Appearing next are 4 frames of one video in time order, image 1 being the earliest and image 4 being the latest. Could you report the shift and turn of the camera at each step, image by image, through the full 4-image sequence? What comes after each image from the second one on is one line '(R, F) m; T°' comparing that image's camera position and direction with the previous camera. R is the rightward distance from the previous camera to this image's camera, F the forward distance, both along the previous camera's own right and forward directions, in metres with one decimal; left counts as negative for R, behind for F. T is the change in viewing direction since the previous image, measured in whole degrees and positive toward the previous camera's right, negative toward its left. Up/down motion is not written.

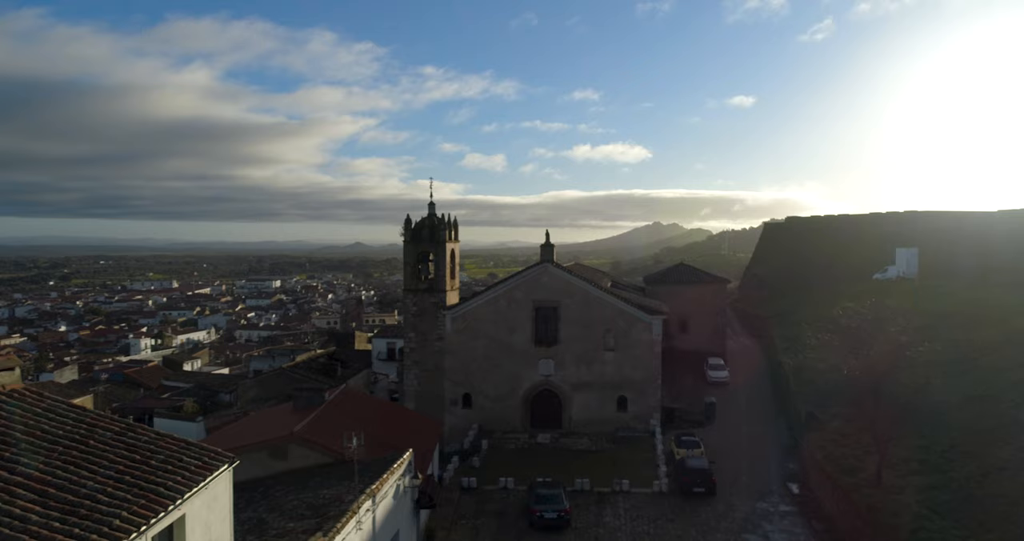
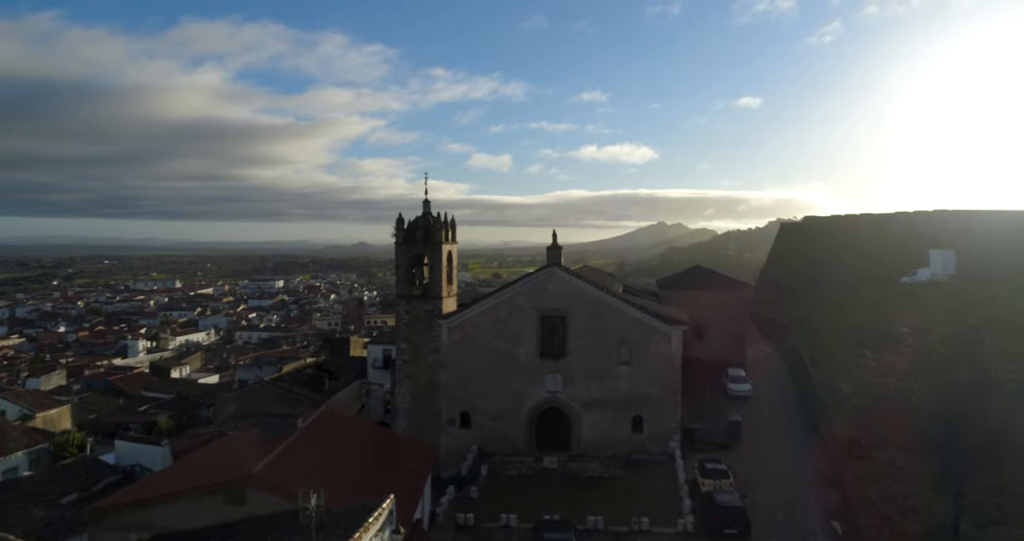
(0.0, +1.5) m; 0°
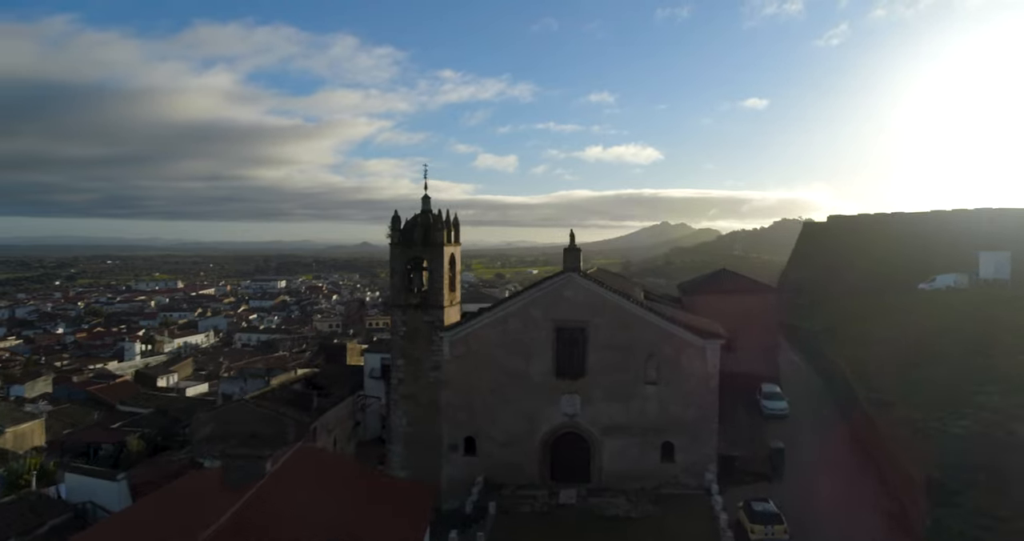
(-0.1, +1.7) m; 0°
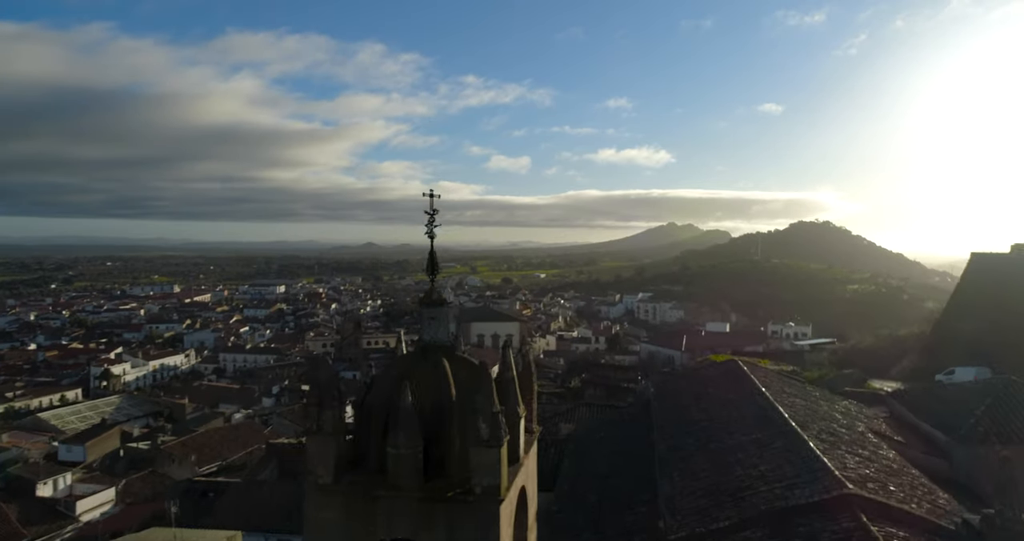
(-1.1, +8.6) m; 0°
